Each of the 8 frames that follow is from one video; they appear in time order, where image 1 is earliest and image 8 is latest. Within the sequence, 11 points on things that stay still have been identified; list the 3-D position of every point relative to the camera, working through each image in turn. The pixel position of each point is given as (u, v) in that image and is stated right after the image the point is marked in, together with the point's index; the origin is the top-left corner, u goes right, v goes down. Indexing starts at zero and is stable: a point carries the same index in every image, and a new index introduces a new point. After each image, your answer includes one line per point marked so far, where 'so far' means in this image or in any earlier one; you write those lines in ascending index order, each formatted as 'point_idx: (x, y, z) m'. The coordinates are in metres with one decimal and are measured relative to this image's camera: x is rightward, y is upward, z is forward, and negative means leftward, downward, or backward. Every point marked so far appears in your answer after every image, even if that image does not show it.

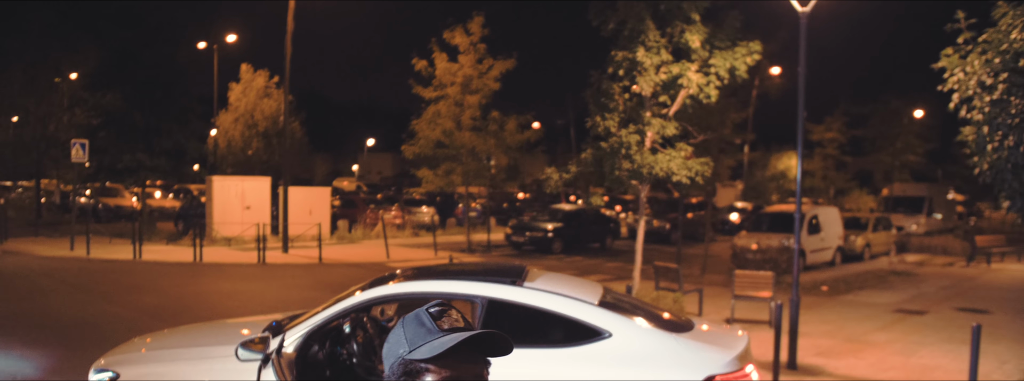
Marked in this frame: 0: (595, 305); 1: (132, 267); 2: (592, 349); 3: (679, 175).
0: (+0.5, -0.7, +5.5) m
1: (-7.2, -1.4, +15.9) m
2: (+0.5, -0.9, +5.2) m
3: (+2.3, +0.2, +11.8) m
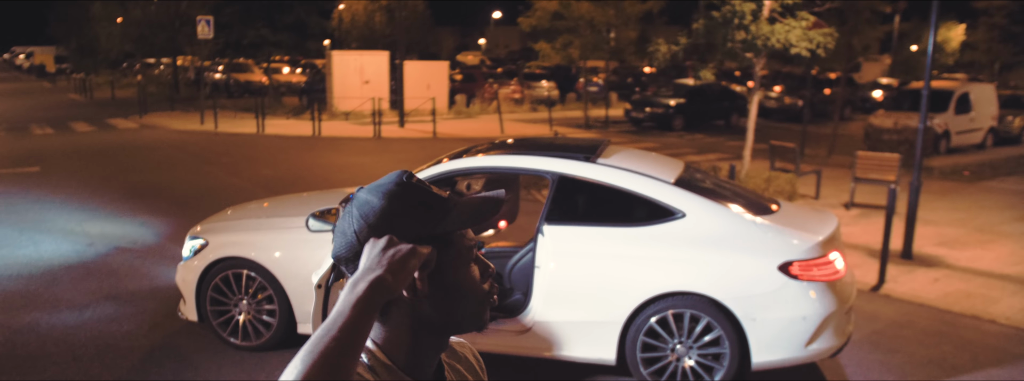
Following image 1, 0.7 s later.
0: (+1.0, 0.0, +5.2) m
1: (-5.1, +1.0, +16.7) m
2: (+0.9, -0.2, +5.0) m
3: (+3.7, +1.8, +11.0) m
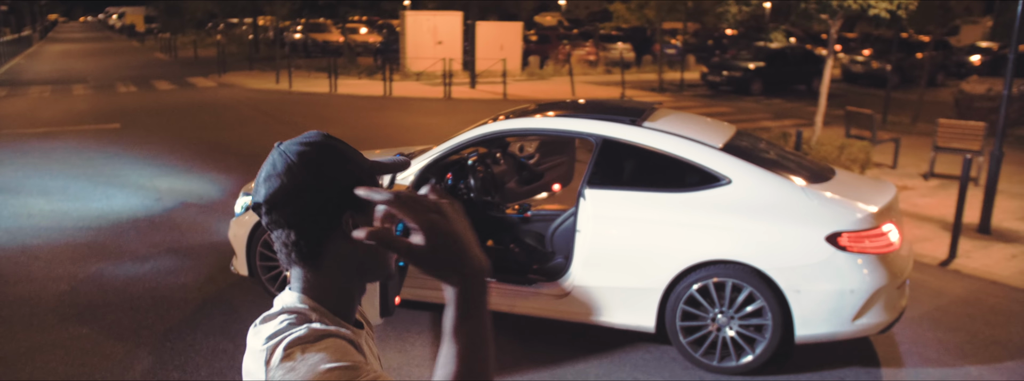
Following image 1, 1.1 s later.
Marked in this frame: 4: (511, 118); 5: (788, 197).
0: (+1.2, +0.2, +5.1) m
1: (-3.7, +1.8, +17.0) m
2: (+1.1, 0.0, +4.9) m
3: (+4.5, +2.2, +10.6) m
4: (0.0, +0.4, +5.5) m
5: (+1.5, 0.0, +4.8) m
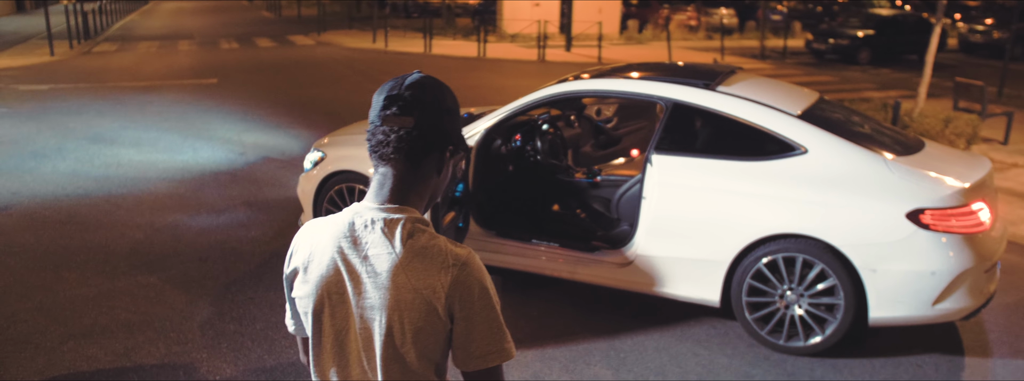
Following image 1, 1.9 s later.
0: (+1.6, +0.4, +4.8) m
1: (-1.8, +2.6, +17.2) m
2: (+1.5, +0.1, +4.6) m
3: (+5.5, +2.5, +9.8) m
4: (+0.4, +0.7, +5.3) m
5: (+1.9, +0.1, +4.5) m
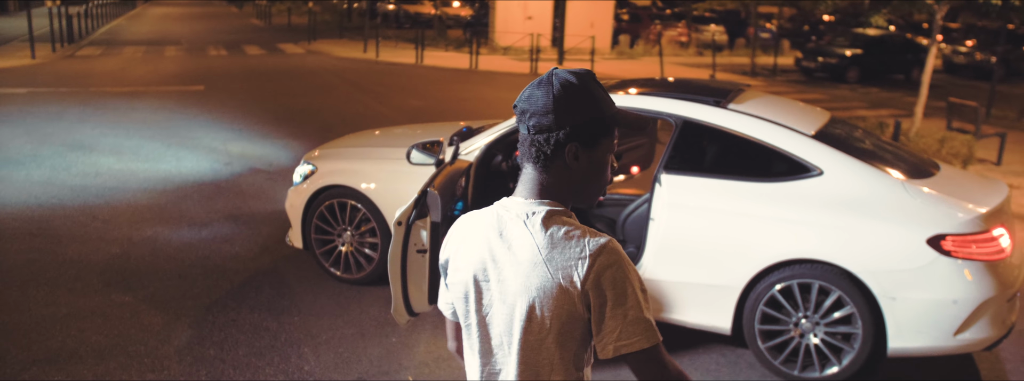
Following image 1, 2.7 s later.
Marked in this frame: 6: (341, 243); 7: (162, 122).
0: (+1.6, +0.3, +4.6) m
1: (-2.0, +2.4, +16.9) m
2: (+1.5, 0.0, +4.4) m
3: (+5.5, +2.2, +9.7) m
4: (+0.4, +0.6, +5.1) m
5: (+1.9, 0.0, +4.3) m
6: (-1.1, -0.3, +5.4) m
7: (-4.1, +0.8, +10.1) m
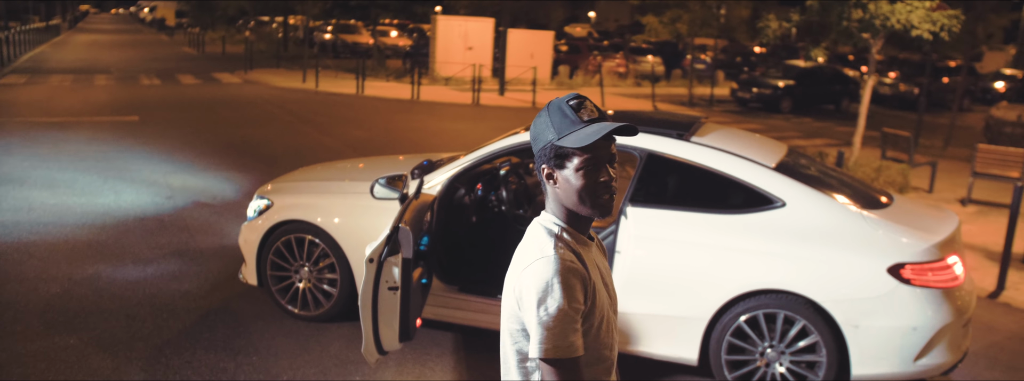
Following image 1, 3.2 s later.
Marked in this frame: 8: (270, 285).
0: (+1.4, +0.1, +4.7) m
1: (-3.1, +1.8, +16.8) m
2: (+1.3, -0.1, +4.5) m
3: (+4.9, +1.9, +10.1) m
4: (+0.2, +0.4, +5.1) m
5: (+1.7, -0.2, +4.4) m
6: (-1.3, -0.5, +5.2) m
7: (-4.7, +0.4, +9.8) m
8: (-1.5, -0.6, +5.3) m
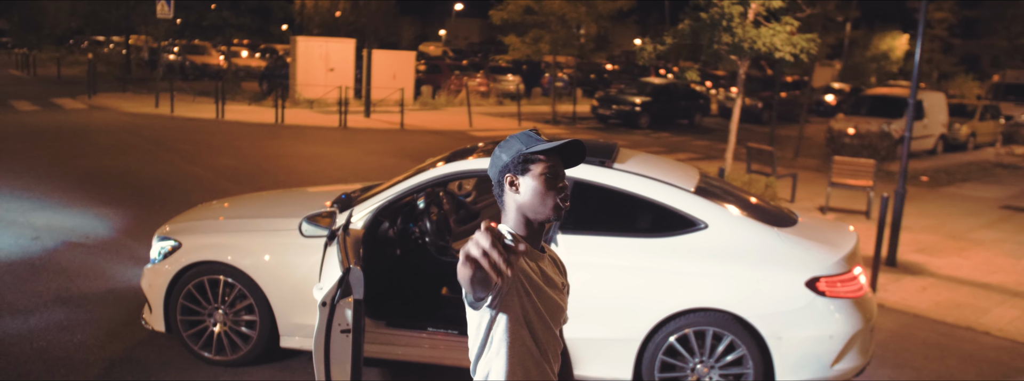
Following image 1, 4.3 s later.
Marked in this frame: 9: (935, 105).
0: (+1.0, 0.0, +4.9) m
1: (-5.6, +1.2, +16.0) m
2: (+0.9, -0.3, +4.7) m
3: (+3.5, +1.8, +10.9) m
4: (-0.3, +0.2, +5.1) m
5: (+1.4, -0.3, +4.7) m
6: (-1.7, -0.8, +4.9) m
7: (-5.9, 0.0, +8.8) m
8: (-1.9, -0.8, +5.0) m
9: (+10.3, +2.1, +20.7) m
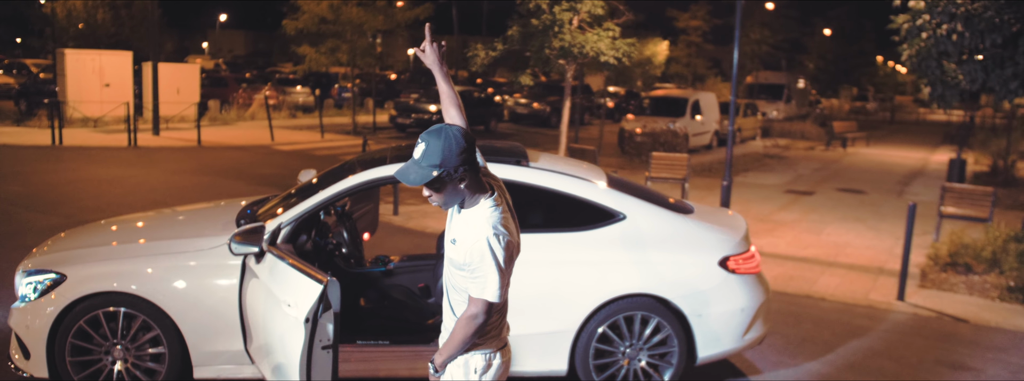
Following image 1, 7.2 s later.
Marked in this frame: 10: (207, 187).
0: (+0.5, 0.0, +5.1) m
1: (-8.8, +0.6, +14.1) m
2: (+0.5, -0.2, +4.9) m
3: (+1.2, +1.8, +11.5) m
4: (-0.7, +0.2, +5.0) m
5: (+1.0, -0.2, +5.0) m
6: (-2.1, -0.9, +4.4) m
7: (-7.2, -0.5, +7.1) m
8: (-2.3, -0.9, +4.4) m
9: (+5.3, +2.3, +22.8) m
10: (-4.6, +0.1, +12.9) m
